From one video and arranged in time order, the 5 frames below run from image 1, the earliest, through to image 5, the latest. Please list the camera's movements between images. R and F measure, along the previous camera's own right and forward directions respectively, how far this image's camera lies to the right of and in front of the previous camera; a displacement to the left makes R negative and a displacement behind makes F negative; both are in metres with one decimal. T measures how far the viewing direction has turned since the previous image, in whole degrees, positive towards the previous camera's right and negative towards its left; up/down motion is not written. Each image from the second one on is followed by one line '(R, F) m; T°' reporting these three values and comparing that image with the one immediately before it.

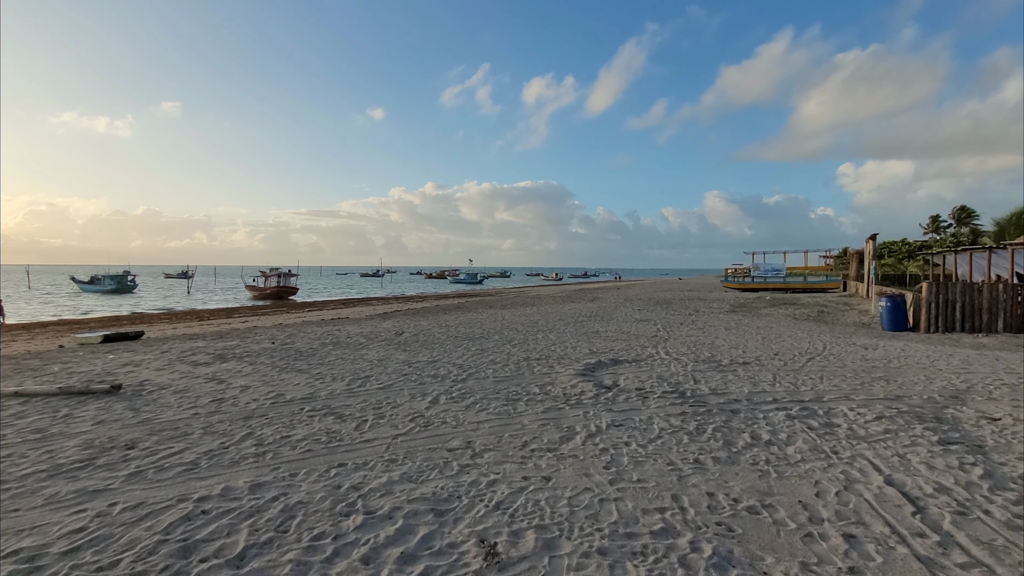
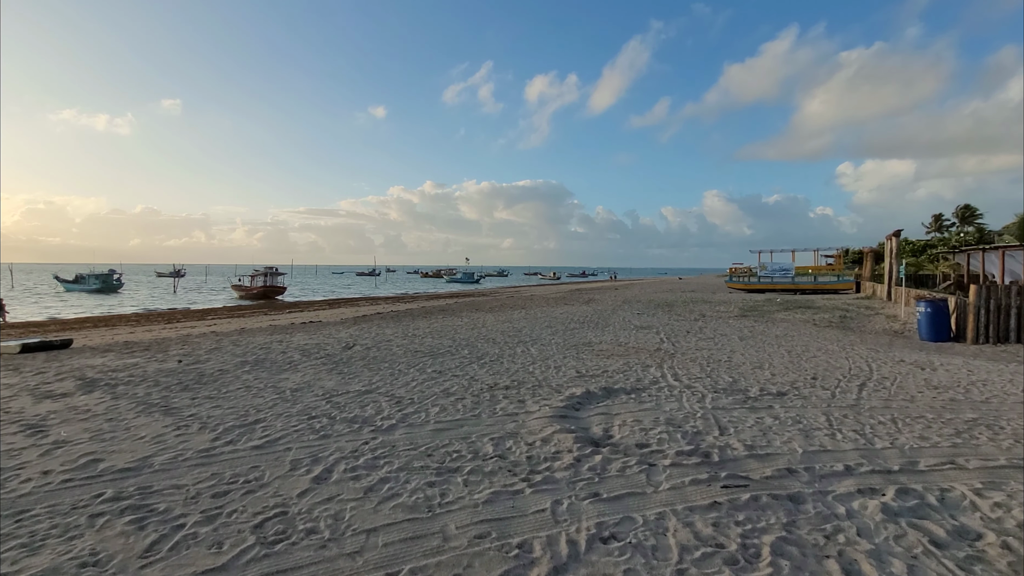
(+0.5, +2.2) m; 0°
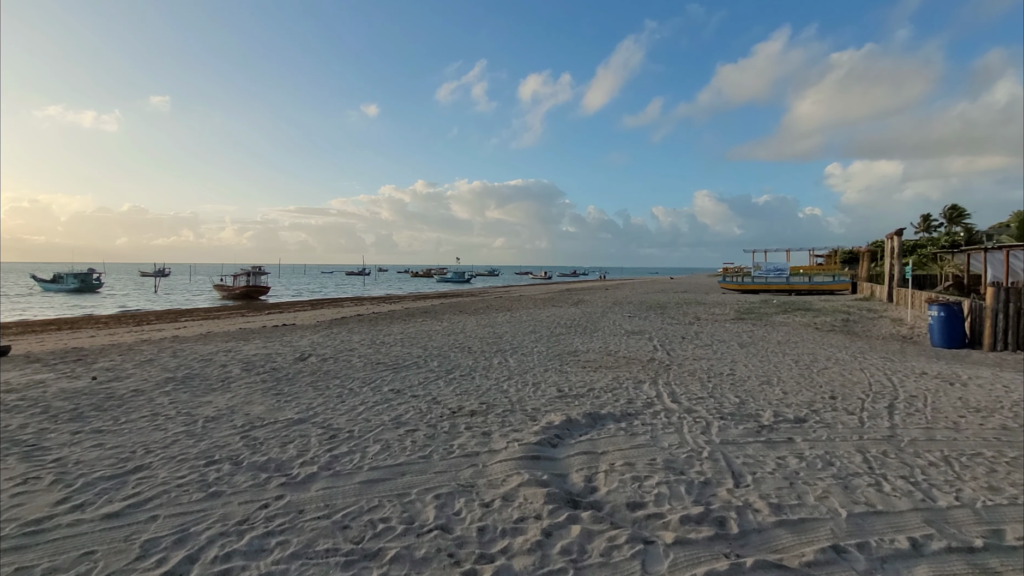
(+0.3, +1.2) m; +1°
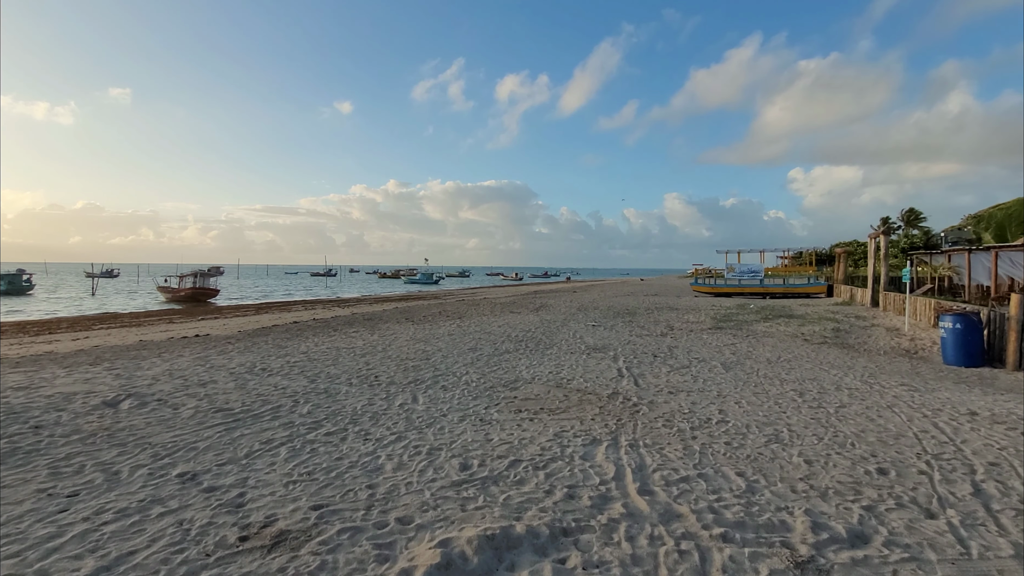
(+0.9, +2.5) m; +3°
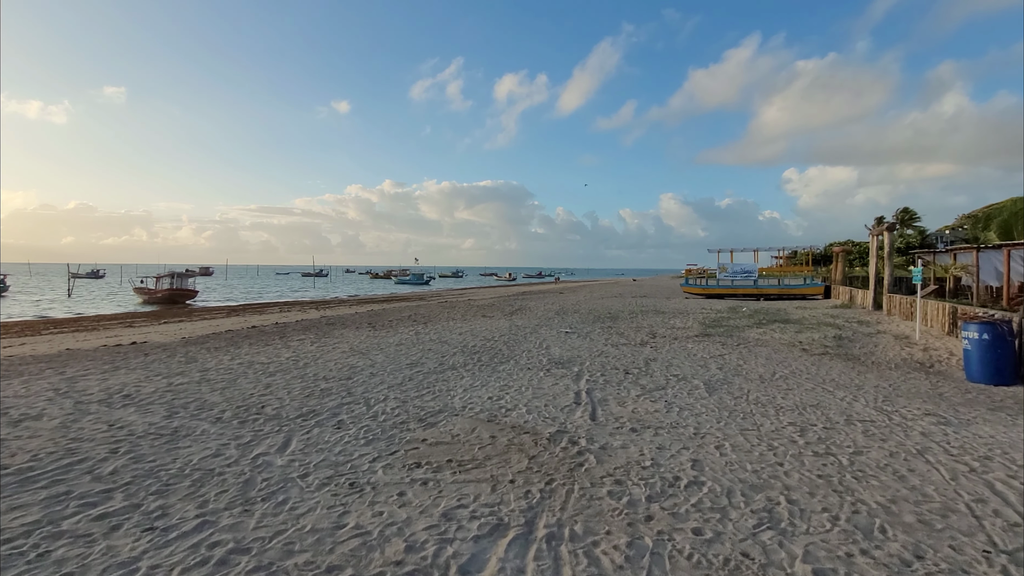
(+0.9, +1.7) m; 0°
